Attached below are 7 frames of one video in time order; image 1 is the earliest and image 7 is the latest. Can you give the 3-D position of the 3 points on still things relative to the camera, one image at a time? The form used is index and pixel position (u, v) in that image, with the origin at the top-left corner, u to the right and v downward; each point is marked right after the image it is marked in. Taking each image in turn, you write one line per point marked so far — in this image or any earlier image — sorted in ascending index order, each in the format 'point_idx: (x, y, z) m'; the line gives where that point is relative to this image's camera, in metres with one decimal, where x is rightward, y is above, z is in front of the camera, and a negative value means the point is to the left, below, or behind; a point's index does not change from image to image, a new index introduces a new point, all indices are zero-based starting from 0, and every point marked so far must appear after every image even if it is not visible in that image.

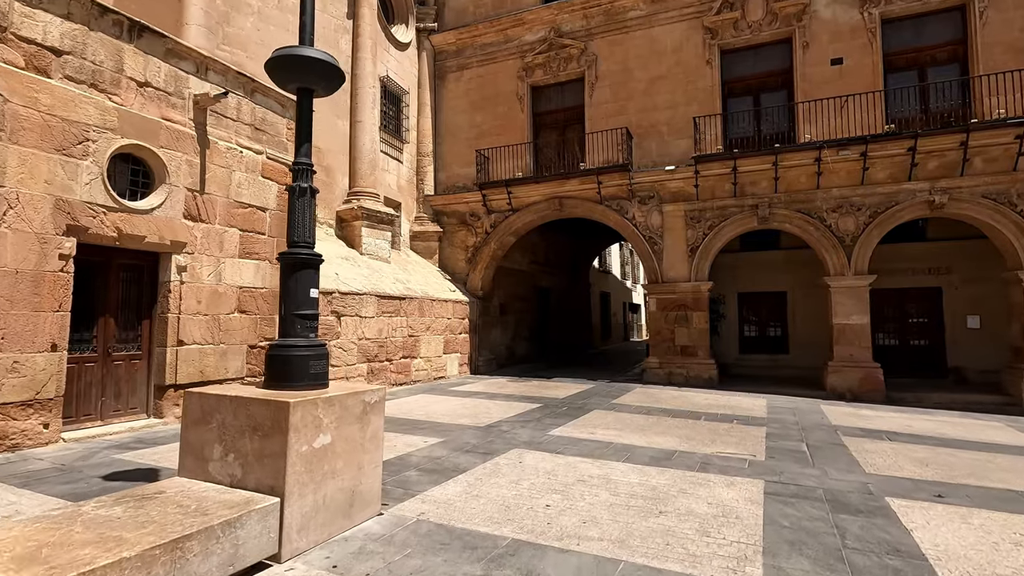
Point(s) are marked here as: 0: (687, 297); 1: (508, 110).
0: (+3.3, -0.2, +10.3) m
1: (-0.1, +4.0, +12.2) m
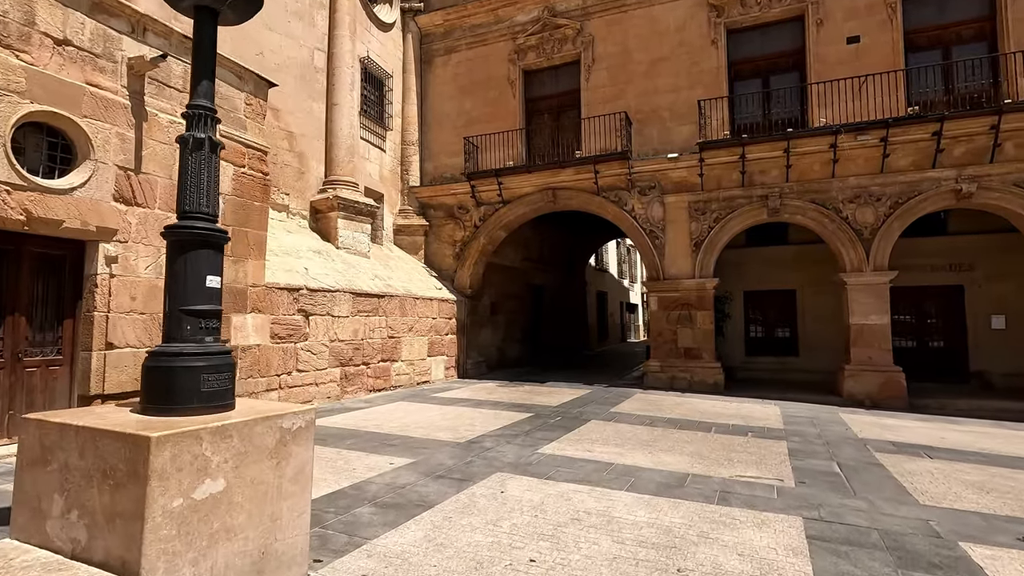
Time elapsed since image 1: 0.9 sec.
0: (+3.1, -0.1, +9.6) m
1: (-0.3, +4.0, +11.4) m
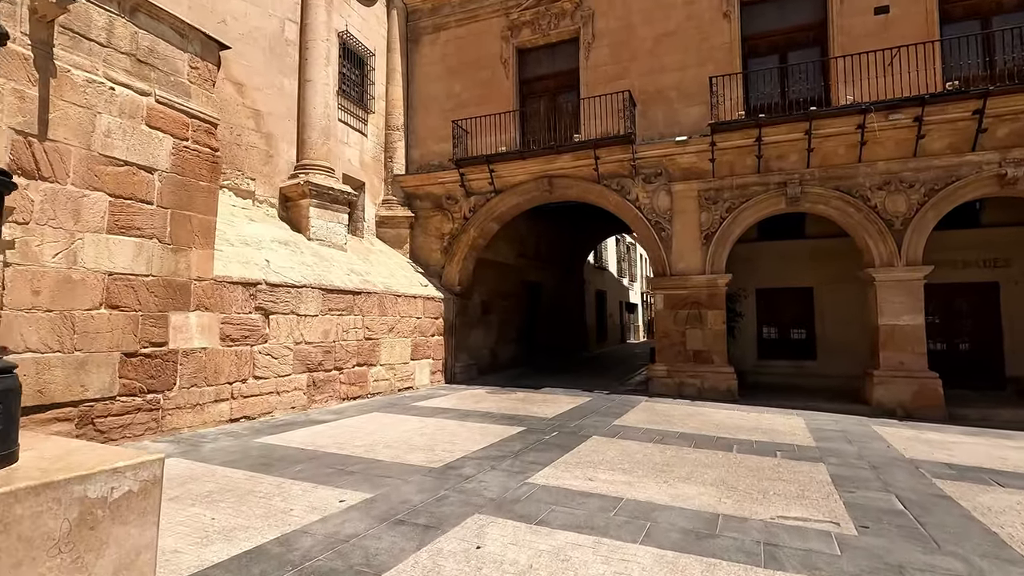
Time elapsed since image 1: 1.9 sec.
0: (+3.0, -0.1, +8.7) m
1: (-0.4, +4.1, +10.5) m
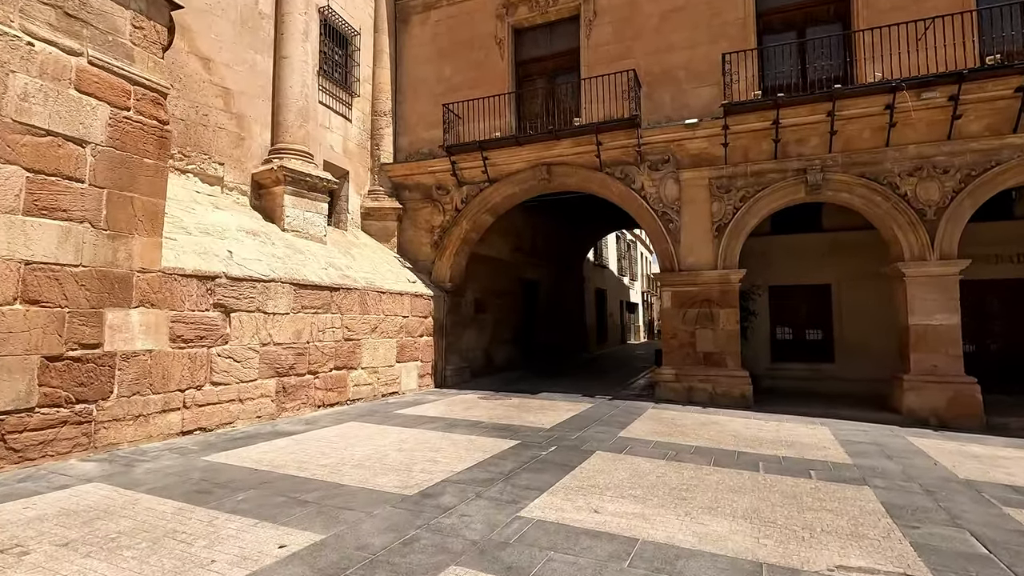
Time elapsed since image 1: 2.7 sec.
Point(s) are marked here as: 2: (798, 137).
0: (+2.9, 0.0, +8.0) m
1: (-0.5, +4.1, +9.8) m
2: (+4.0, +2.1, +7.7) m
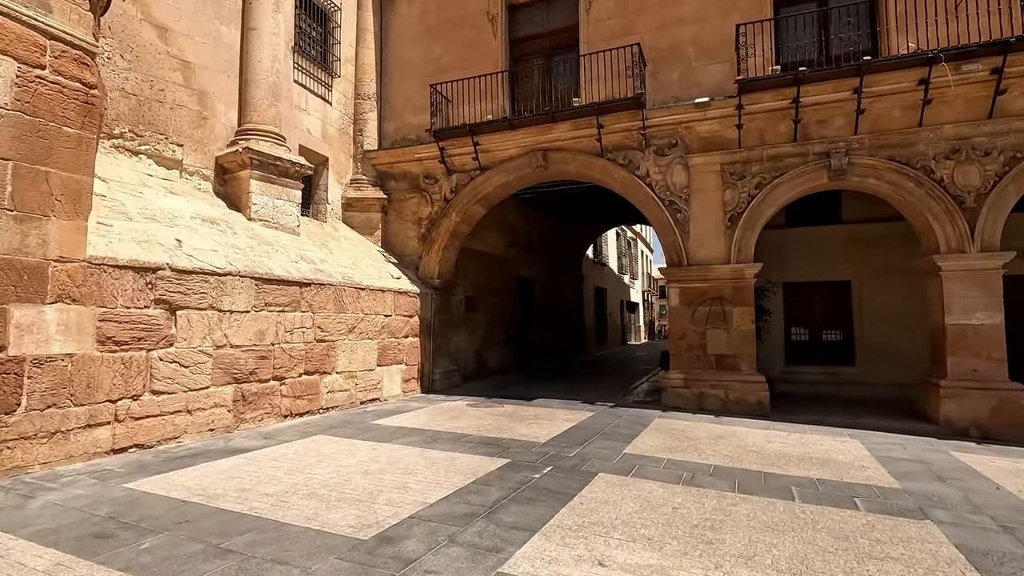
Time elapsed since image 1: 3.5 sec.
0: (+2.8, 0.0, +7.3) m
1: (-0.6, +4.2, +9.0) m
2: (+3.9, +2.2, +7.0) m
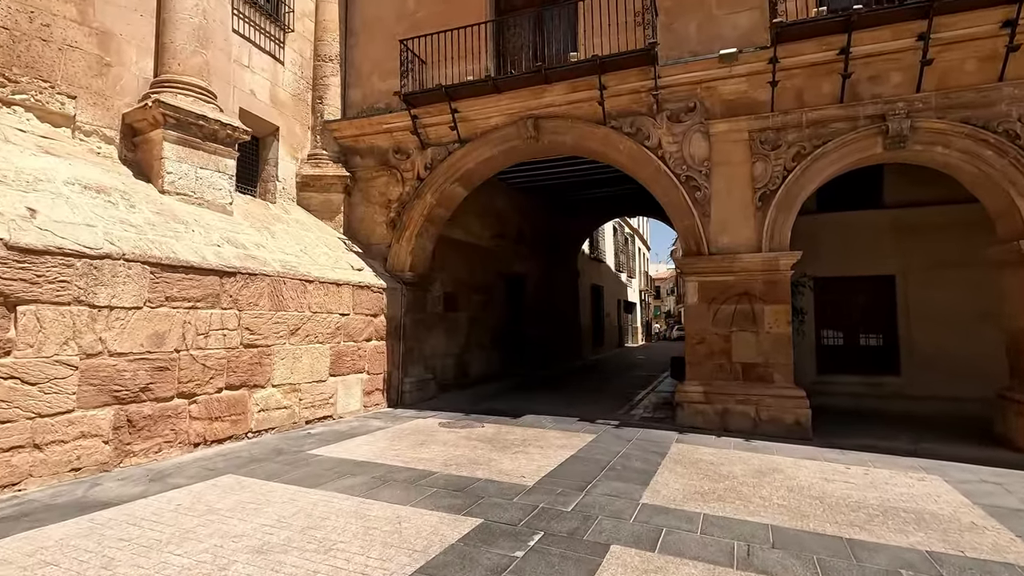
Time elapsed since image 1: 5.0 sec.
0: (+2.6, +0.1, +5.9) m
1: (-0.8, +4.2, +7.7) m
2: (+3.7, +2.2, +5.7) m
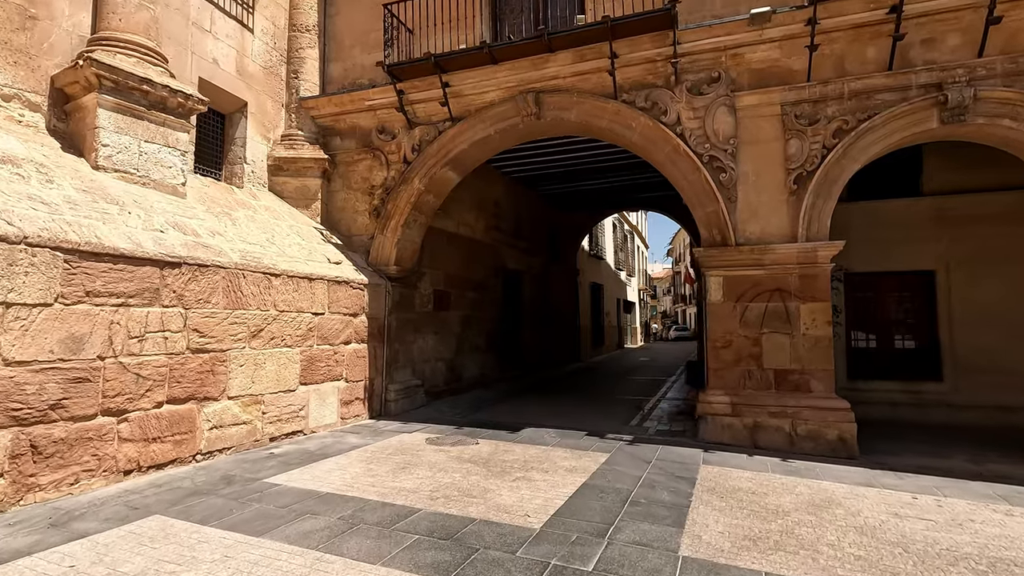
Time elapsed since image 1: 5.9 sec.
0: (+2.6, +0.1, +5.2) m
1: (-0.8, +4.3, +6.9) m
2: (+3.7, +2.3, +4.9) m
